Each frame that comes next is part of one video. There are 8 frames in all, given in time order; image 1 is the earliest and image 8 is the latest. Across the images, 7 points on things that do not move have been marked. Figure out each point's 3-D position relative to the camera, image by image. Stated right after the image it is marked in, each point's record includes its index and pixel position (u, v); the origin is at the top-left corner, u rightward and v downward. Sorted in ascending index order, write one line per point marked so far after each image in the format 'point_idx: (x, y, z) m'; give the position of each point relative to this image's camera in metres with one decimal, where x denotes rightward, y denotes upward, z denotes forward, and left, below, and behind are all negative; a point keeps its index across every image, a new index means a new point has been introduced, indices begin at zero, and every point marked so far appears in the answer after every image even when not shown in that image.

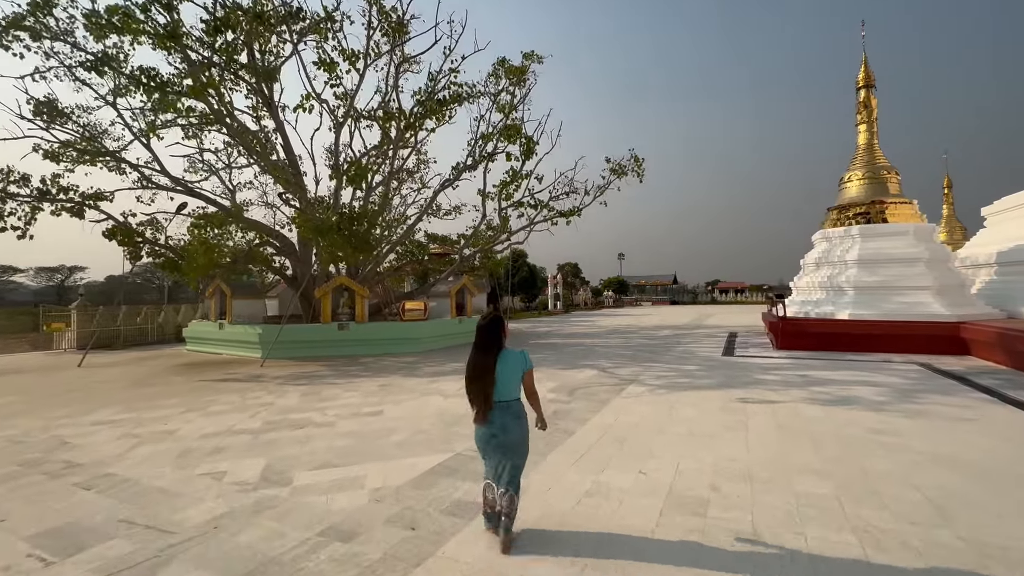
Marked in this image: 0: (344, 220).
0: (-3.5, +1.4, +17.8) m
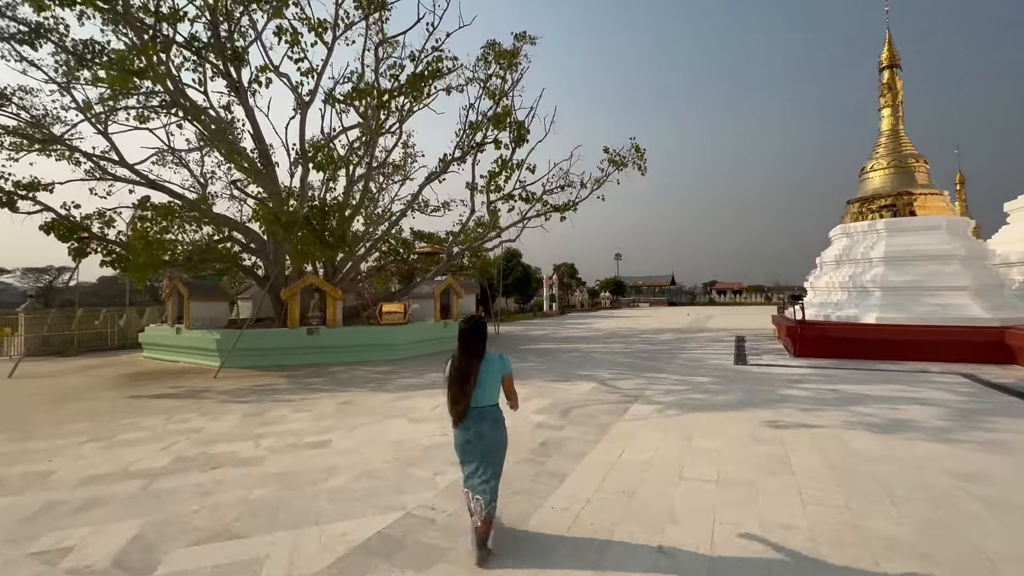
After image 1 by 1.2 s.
0: (-3.8, +1.4, +16.0) m
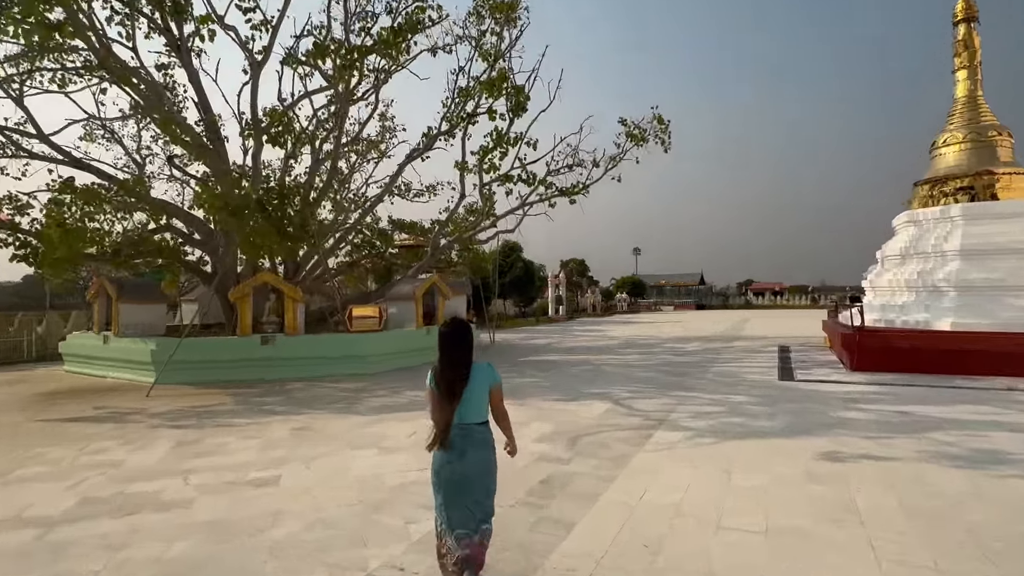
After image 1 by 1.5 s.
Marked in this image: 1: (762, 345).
0: (-3.8, +1.4, +13.2) m
1: (+4.7, -1.3, +15.4) m
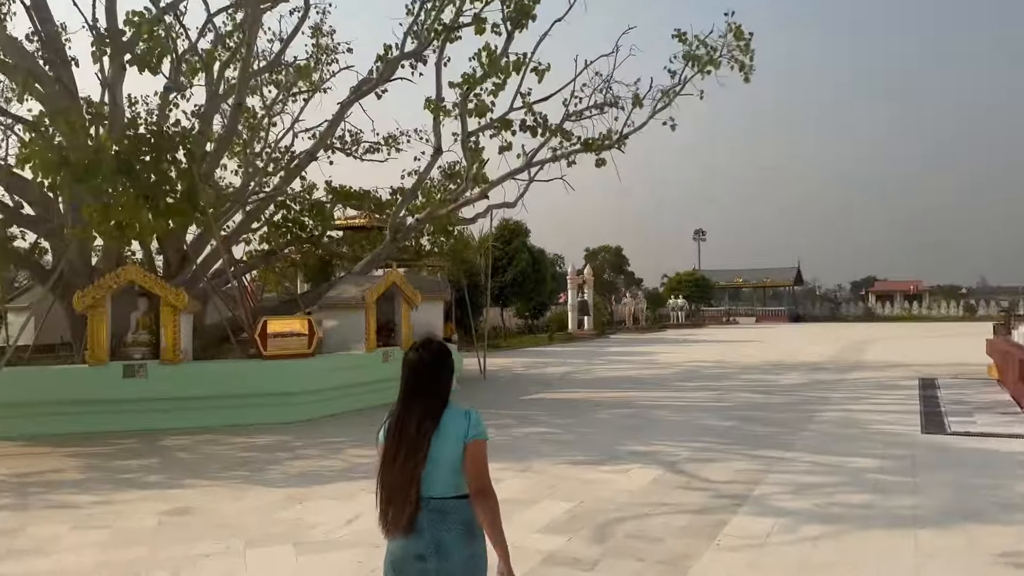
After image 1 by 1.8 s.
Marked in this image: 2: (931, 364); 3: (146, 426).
0: (-3.8, +1.4, +8.7) m
1: (+4.8, -1.3, +10.7) m
2: (+7.2, -1.3, +14.2) m
3: (-3.6, -1.4, +8.2) m
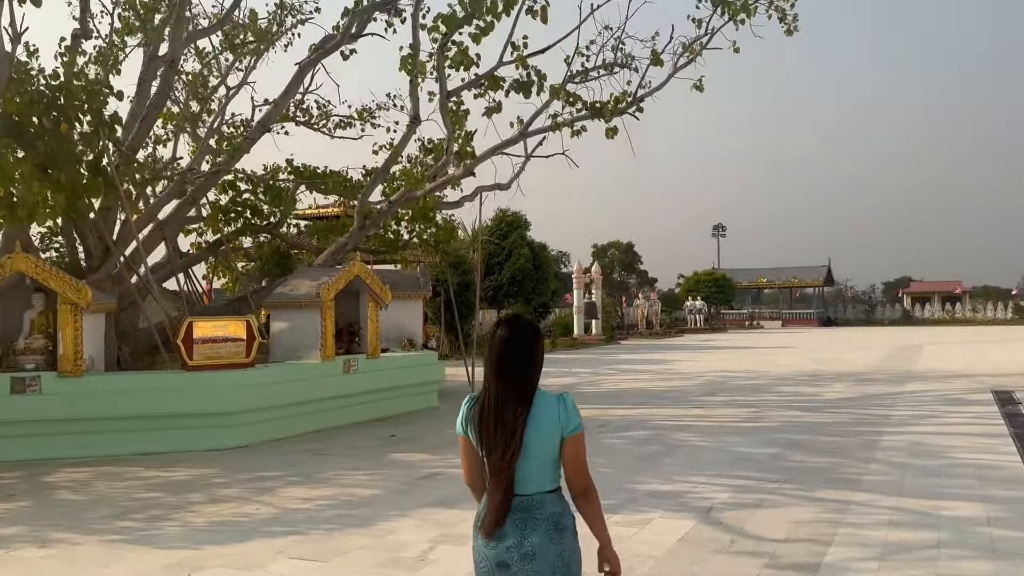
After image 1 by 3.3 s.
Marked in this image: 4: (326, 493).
0: (-3.9, +1.5, +7.1) m
1: (+4.7, -1.2, +8.9) m
2: (+7.1, -1.3, +12.5) m
3: (-3.8, -1.3, +6.6) m
4: (-1.2, -1.3, +5.3) m
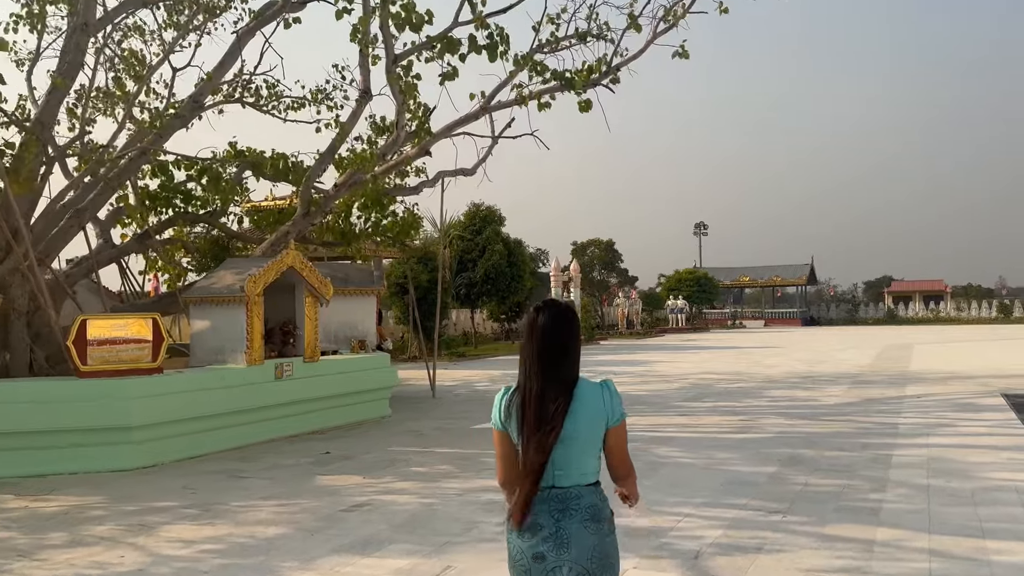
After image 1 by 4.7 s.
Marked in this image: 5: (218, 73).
0: (-4.3, +1.5, +6.0) m
1: (+4.3, -1.2, +8.0) m
2: (+6.7, -1.2, +11.6) m
3: (-4.1, -1.3, +5.5) m
4: (-1.5, -1.2, +4.2) m
5: (-3.2, +2.4, +9.2) m
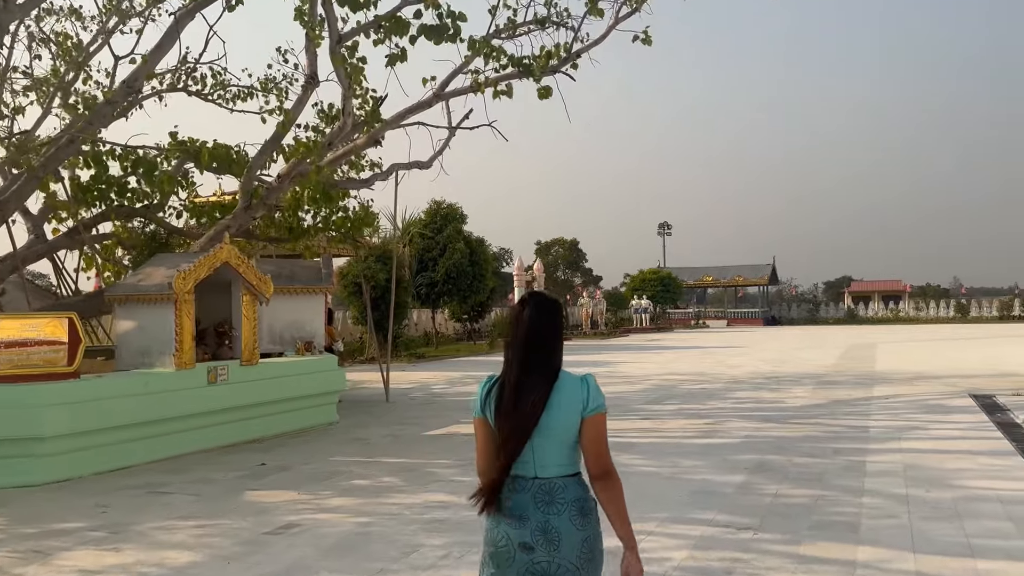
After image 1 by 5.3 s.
0: (-4.6, +1.5, +5.4) m
1: (+3.9, -1.2, +7.7) m
2: (+6.1, -1.2, +11.4) m
3: (-4.4, -1.2, +4.9) m
4: (-1.7, -1.2, +3.7) m
5: (-3.7, +2.4, +8.6) m
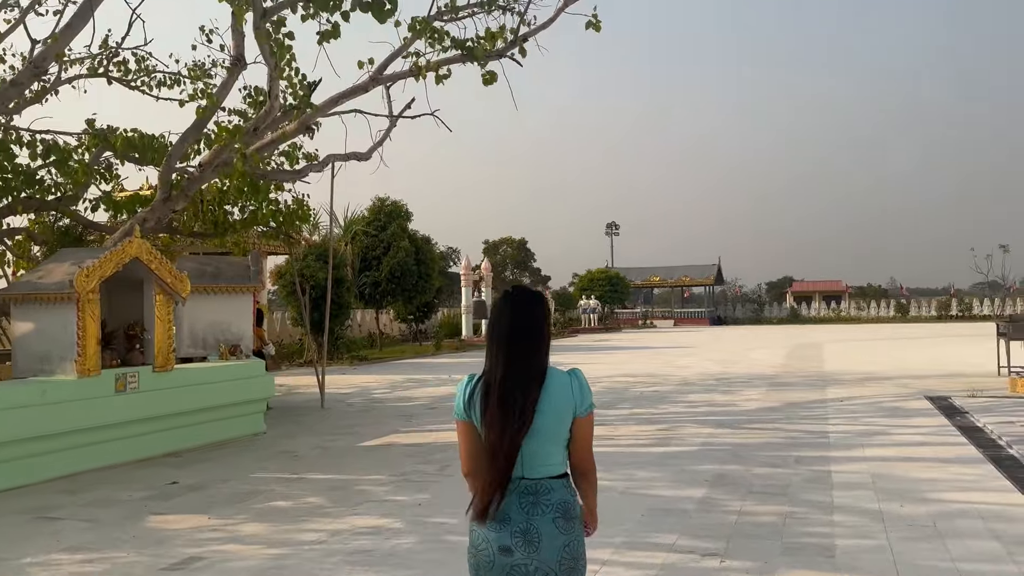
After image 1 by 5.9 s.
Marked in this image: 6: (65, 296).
0: (-4.9, +1.6, +4.6) m
1: (+3.4, -1.1, +7.5) m
2: (+5.4, -1.2, +11.3) m
3: (-4.7, -1.2, +4.1) m
4: (-2.0, -1.2, +3.1) m
5: (-4.2, +2.4, +7.9) m
6: (-3.0, -0.1, +5.7) m
